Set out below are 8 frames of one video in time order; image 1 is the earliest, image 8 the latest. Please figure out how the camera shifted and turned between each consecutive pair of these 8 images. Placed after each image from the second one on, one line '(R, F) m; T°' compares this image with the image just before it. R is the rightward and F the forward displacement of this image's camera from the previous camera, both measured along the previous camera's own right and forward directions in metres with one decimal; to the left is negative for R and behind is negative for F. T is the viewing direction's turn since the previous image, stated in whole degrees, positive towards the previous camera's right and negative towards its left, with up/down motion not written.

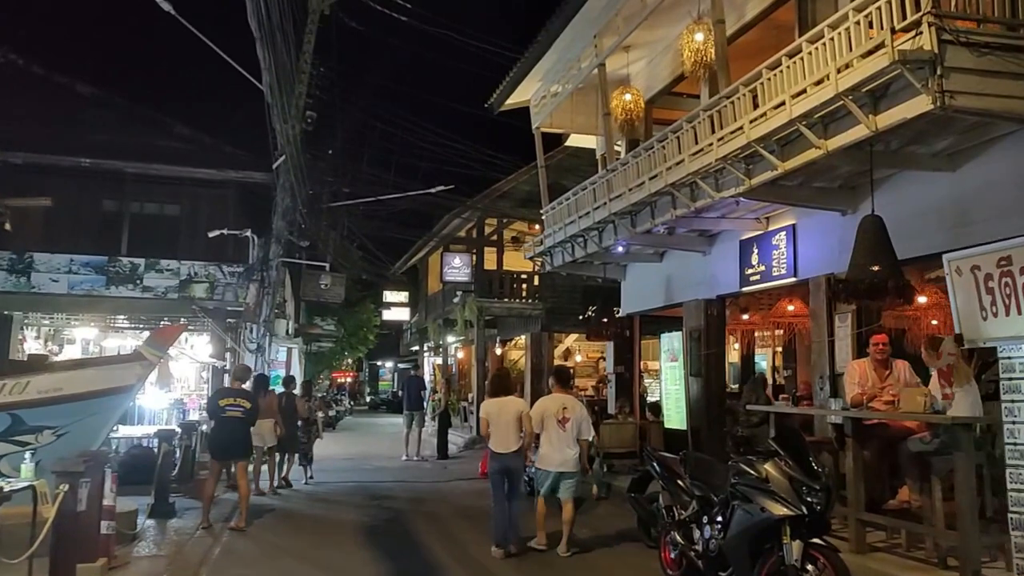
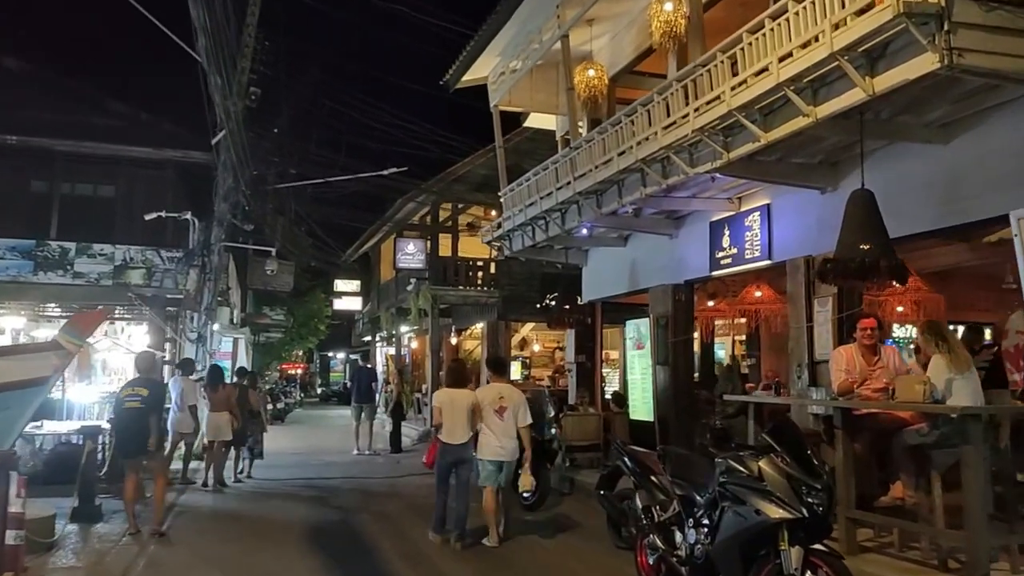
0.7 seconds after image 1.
(-0.1, +0.7) m; +3°
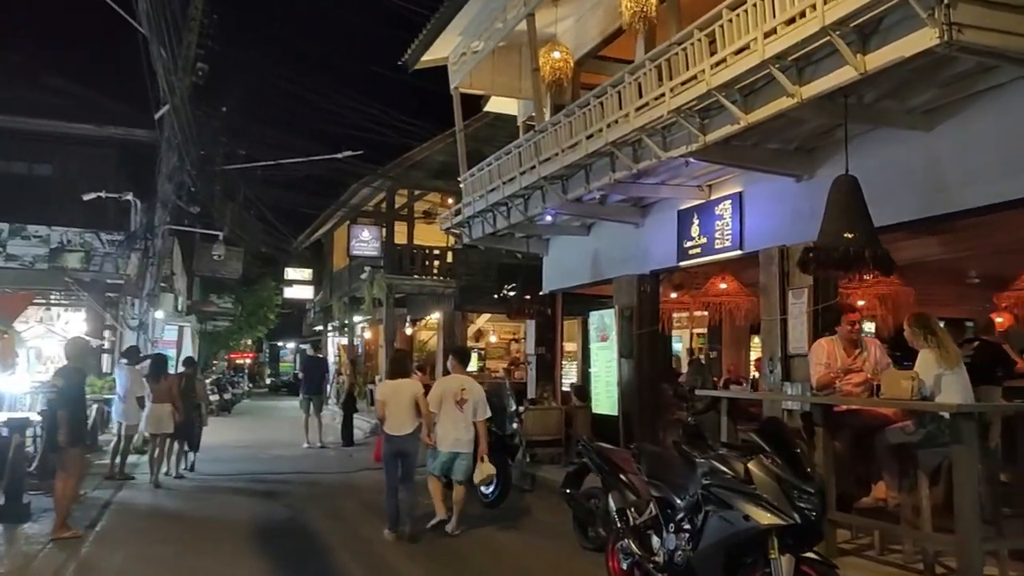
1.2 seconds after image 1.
(-0.1, +0.4) m; +3°
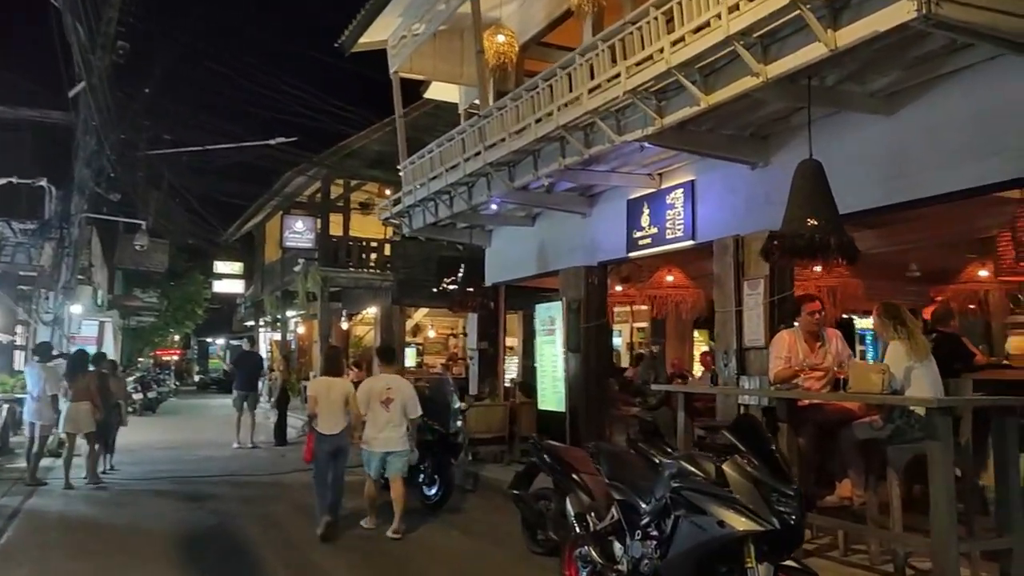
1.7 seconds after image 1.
(-0.1, +0.4) m; +4°
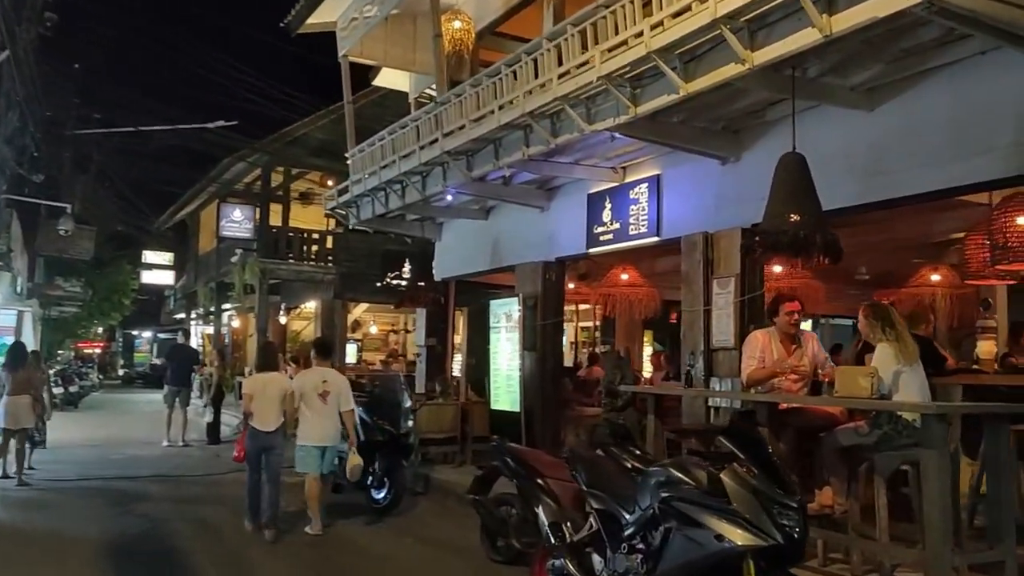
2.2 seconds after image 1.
(-0.2, +0.4) m; +4°
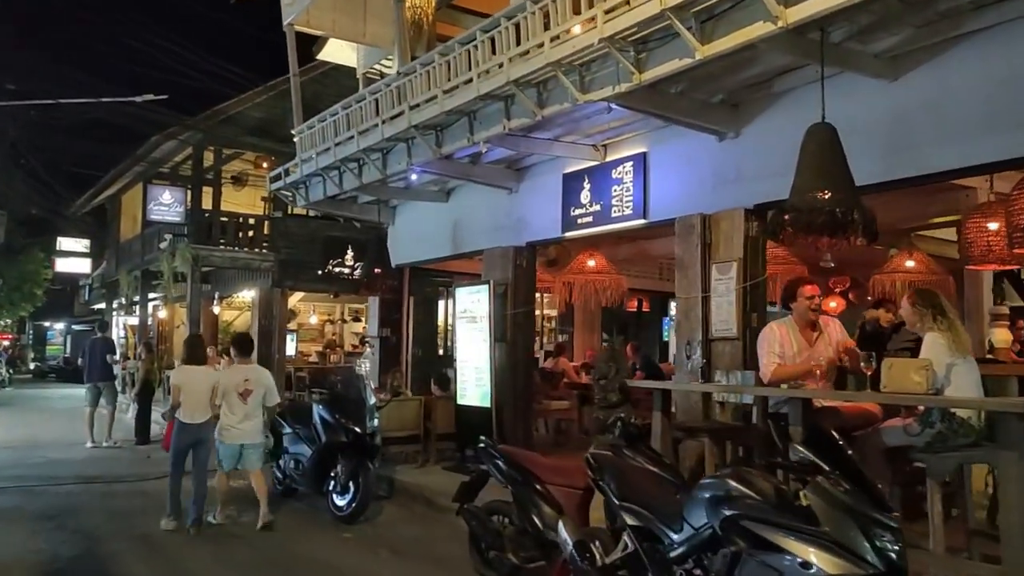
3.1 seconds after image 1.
(-0.4, +0.7) m; +5°
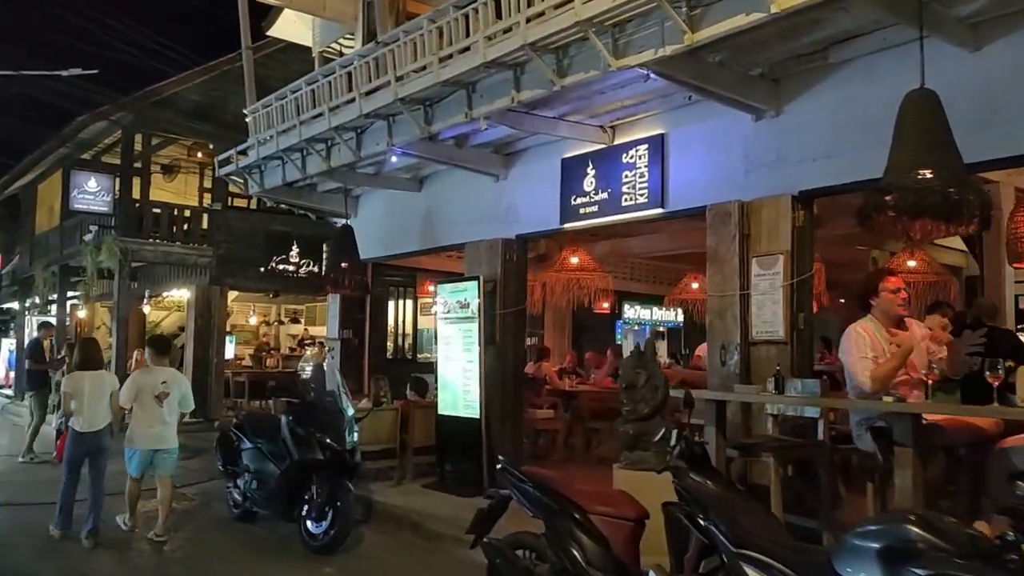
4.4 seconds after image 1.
(-0.6, +0.9) m; +5°
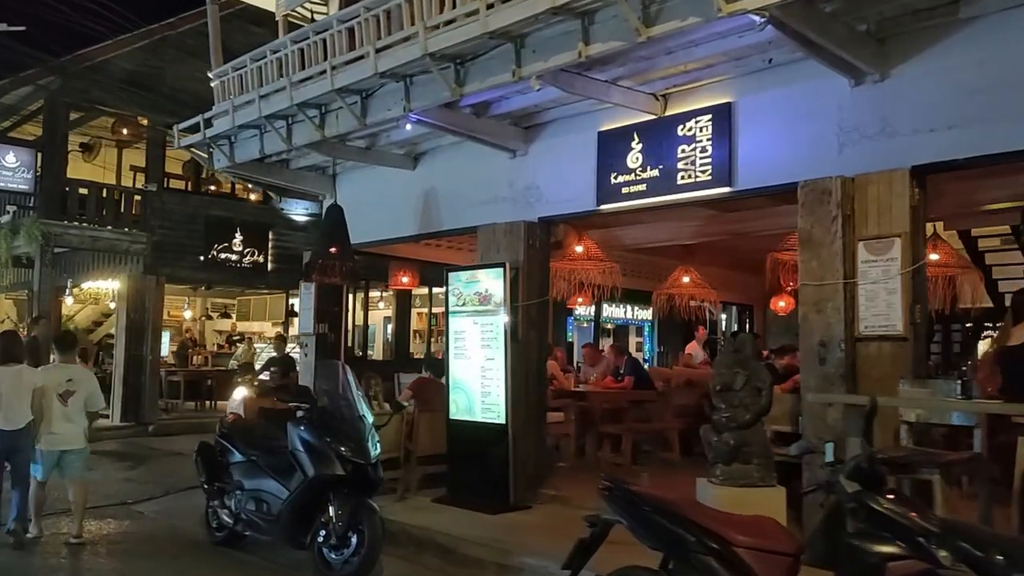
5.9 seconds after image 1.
(-1.0, +1.0) m; +6°
